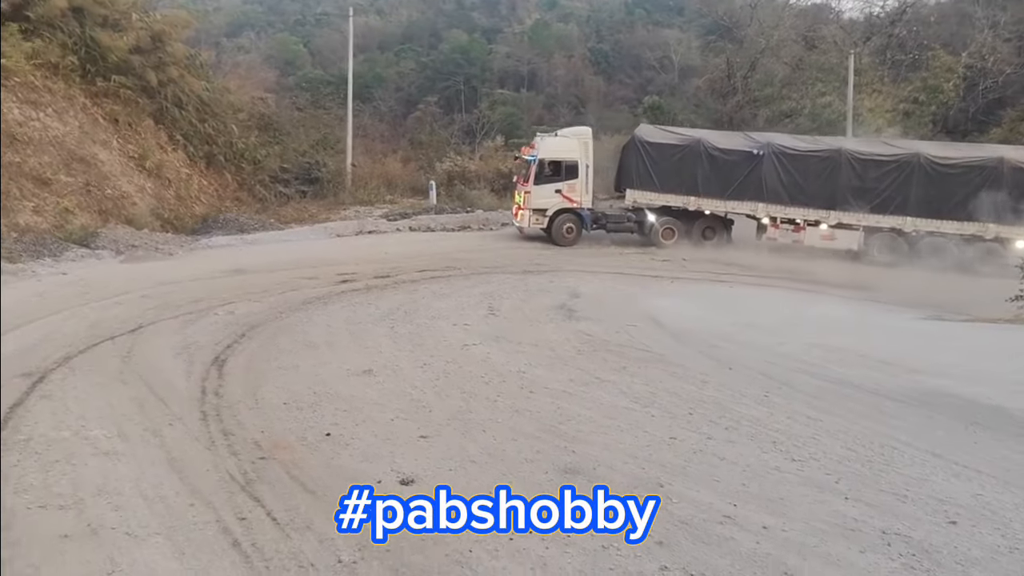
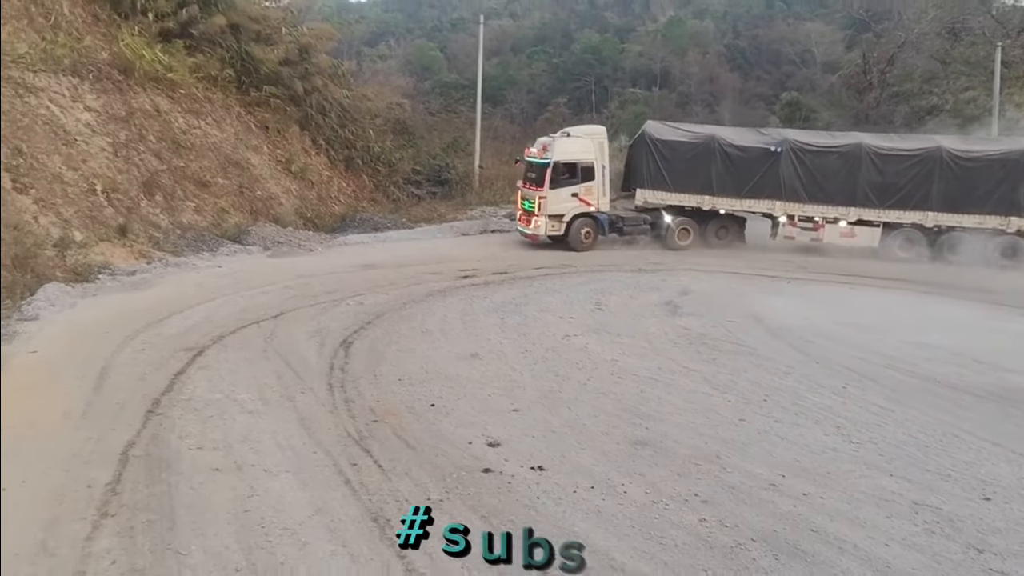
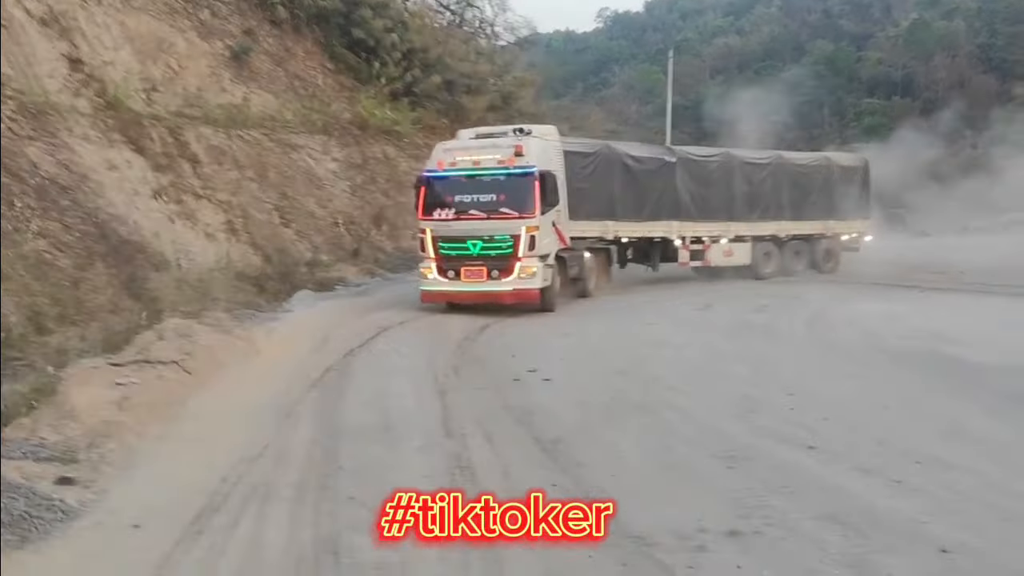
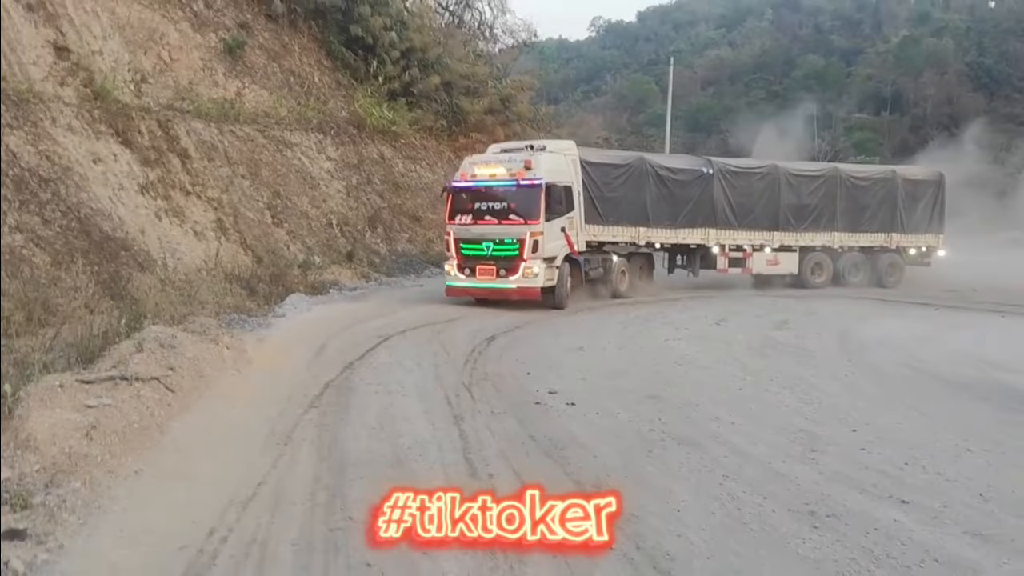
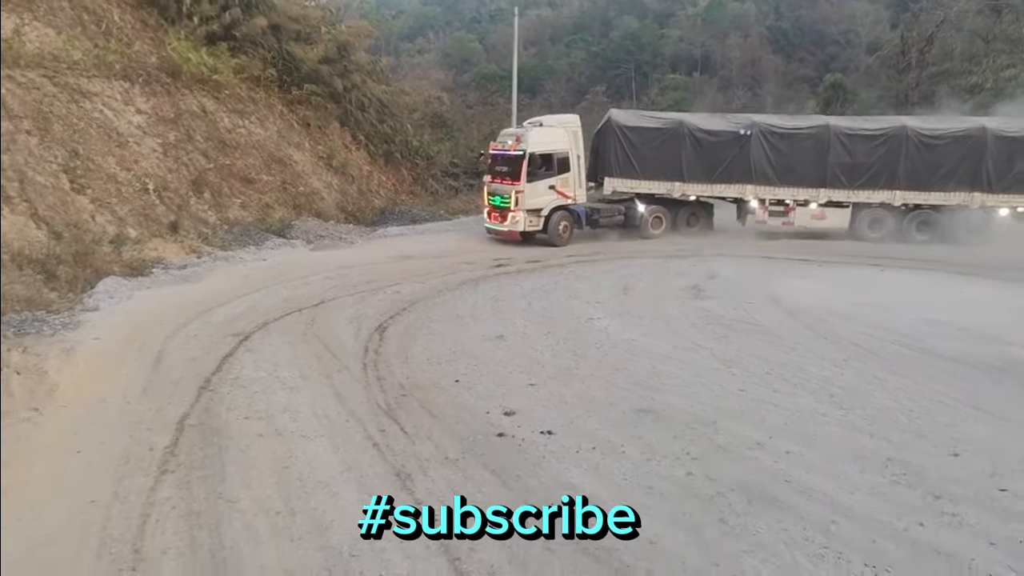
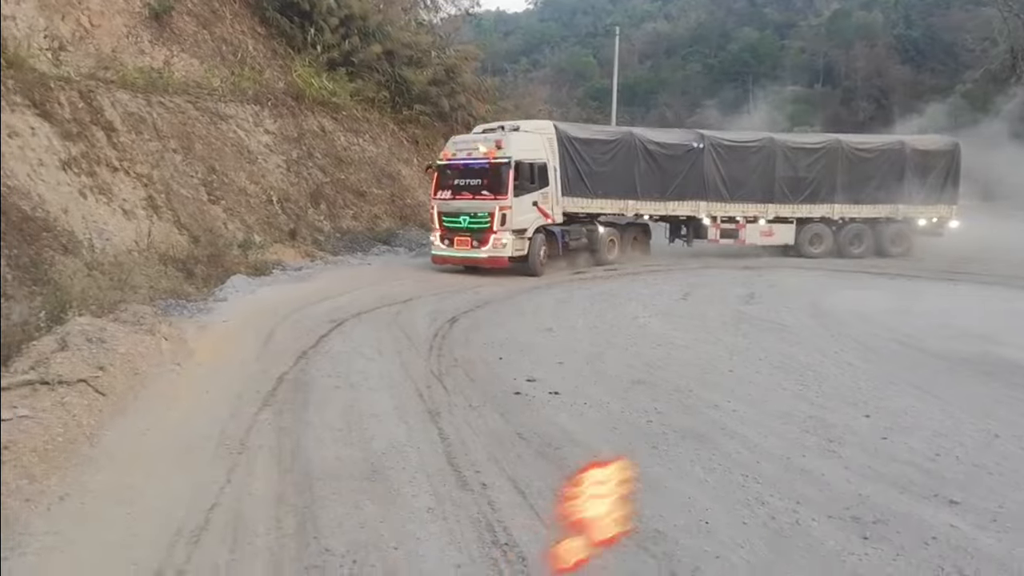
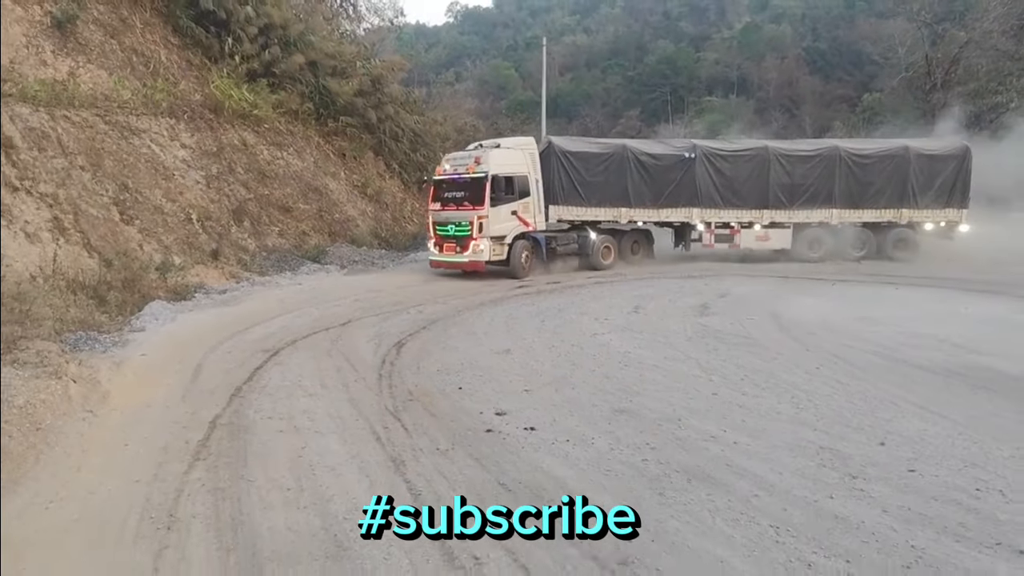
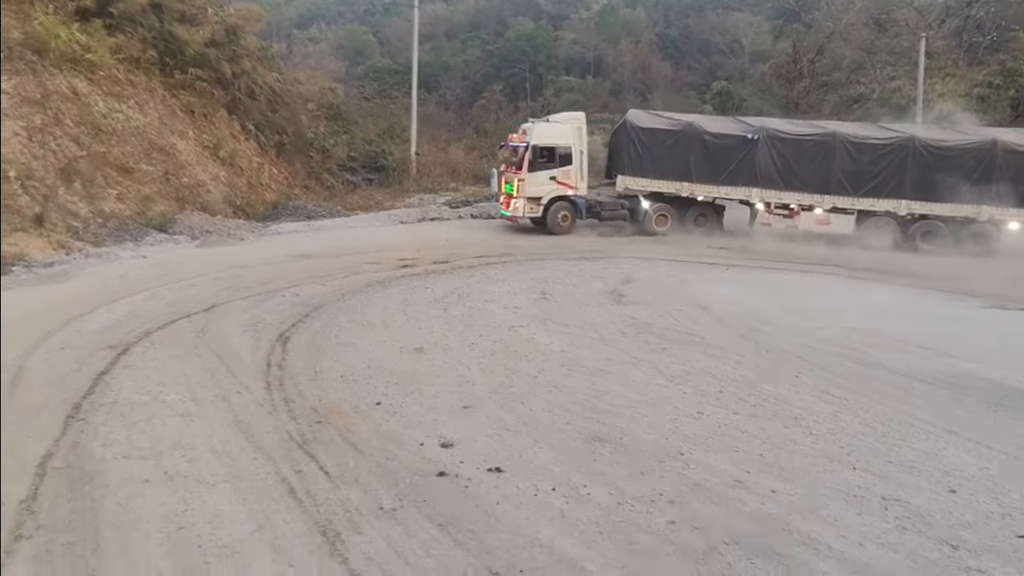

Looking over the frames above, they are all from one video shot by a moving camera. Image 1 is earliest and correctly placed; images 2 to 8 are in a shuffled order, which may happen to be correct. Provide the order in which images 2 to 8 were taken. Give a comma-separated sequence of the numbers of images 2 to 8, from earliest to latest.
8, 2, 5, 7, 6, 4, 3
